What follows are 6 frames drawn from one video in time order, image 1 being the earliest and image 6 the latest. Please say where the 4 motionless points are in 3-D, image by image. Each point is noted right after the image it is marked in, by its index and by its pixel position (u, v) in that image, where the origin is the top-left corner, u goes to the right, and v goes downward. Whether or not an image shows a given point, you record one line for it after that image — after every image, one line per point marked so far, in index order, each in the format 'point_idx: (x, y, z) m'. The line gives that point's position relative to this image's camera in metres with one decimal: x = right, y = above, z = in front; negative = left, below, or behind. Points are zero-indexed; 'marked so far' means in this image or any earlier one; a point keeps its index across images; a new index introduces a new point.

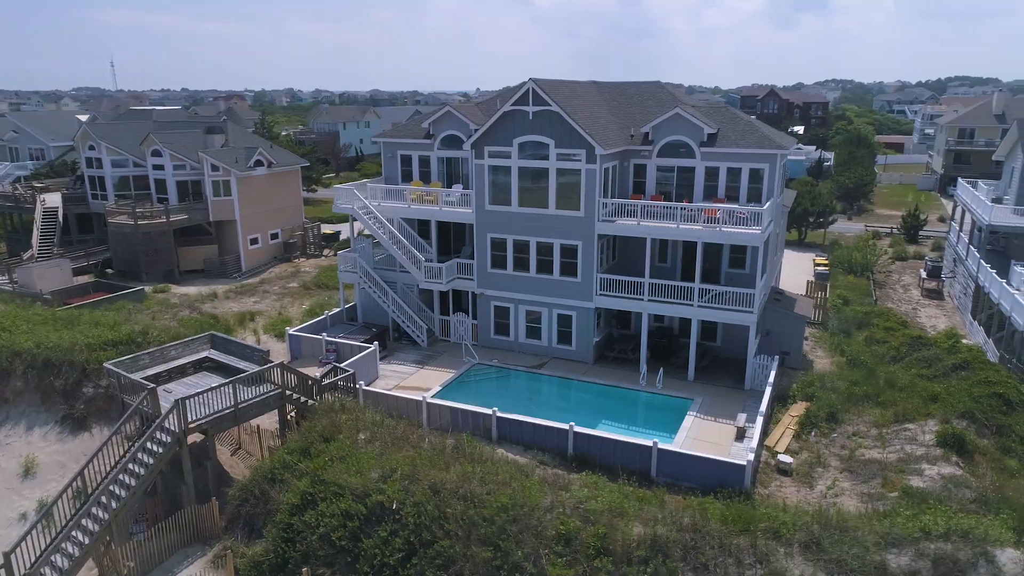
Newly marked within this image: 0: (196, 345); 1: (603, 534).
0: (-7.5, -1.4, +17.0) m
1: (+1.5, -3.9, +11.3) m
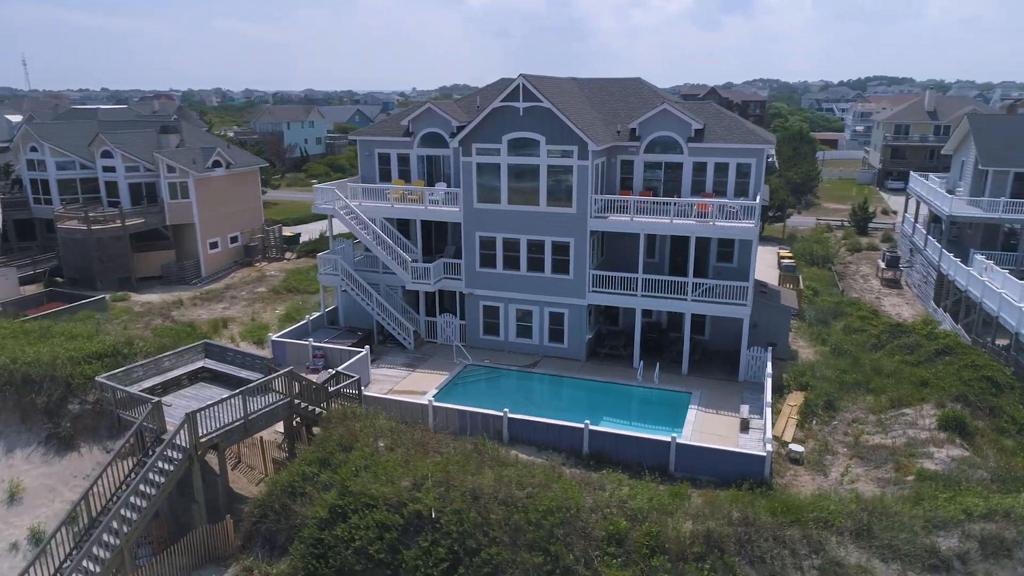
0: (-7.2, -1.5, +16.1) m
1: (+2.3, -3.8, +11.1) m
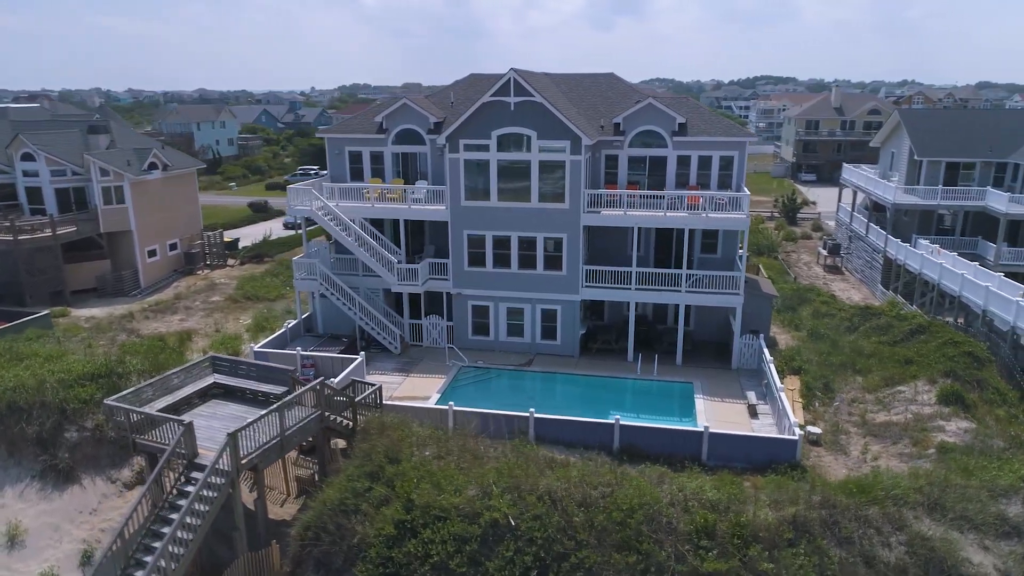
0: (-6.5, -1.7, +14.8) m
1: (+3.6, -3.6, +11.1) m
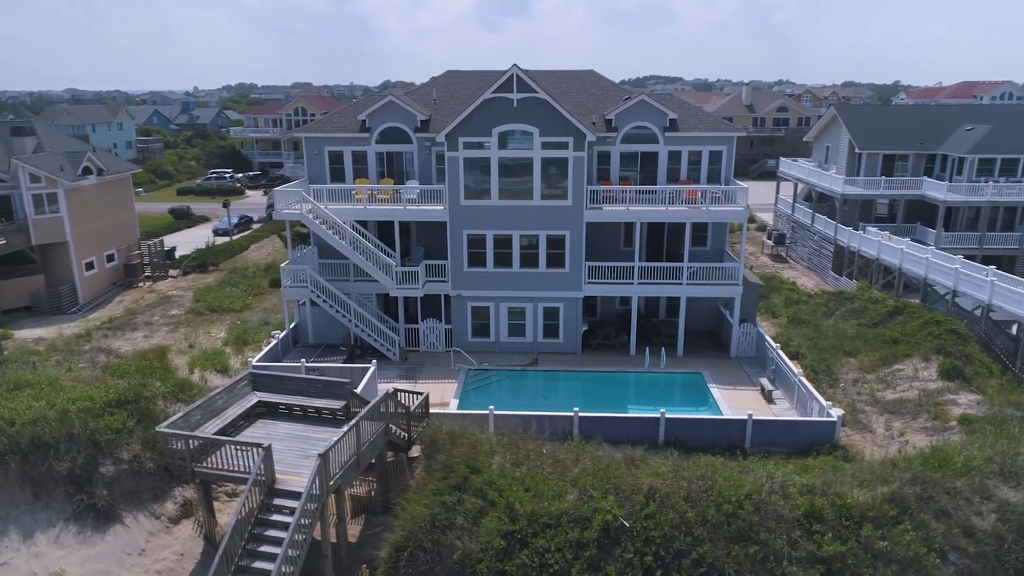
0: (-5.2, -1.9, +13.7) m
1: (+5.4, -3.5, +11.4) m
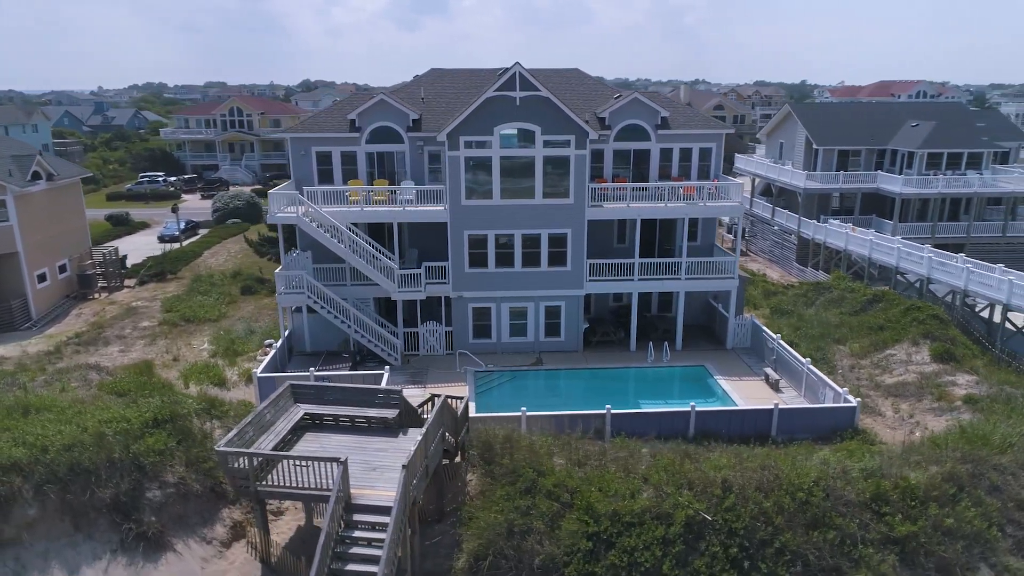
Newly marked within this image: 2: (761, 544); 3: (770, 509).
0: (-4.2, -2.1, +13.0) m
1: (+6.6, -3.3, +11.9) m
2: (+3.9, -4.0, +11.1) m
3: (+4.1, -3.6, +11.4) m
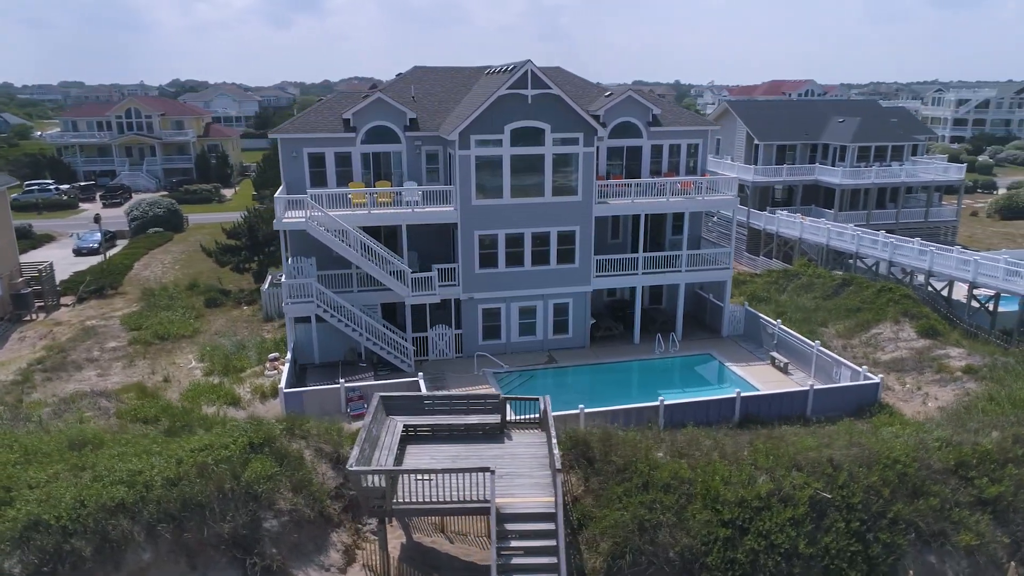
0: (-2.3, -2.2, +12.4) m
1: (+8.6, -2.9, +12.9) m
2: (+6.0, -3.8, +11.8) m
3: (+6.2, -3.3, +12.1) m
